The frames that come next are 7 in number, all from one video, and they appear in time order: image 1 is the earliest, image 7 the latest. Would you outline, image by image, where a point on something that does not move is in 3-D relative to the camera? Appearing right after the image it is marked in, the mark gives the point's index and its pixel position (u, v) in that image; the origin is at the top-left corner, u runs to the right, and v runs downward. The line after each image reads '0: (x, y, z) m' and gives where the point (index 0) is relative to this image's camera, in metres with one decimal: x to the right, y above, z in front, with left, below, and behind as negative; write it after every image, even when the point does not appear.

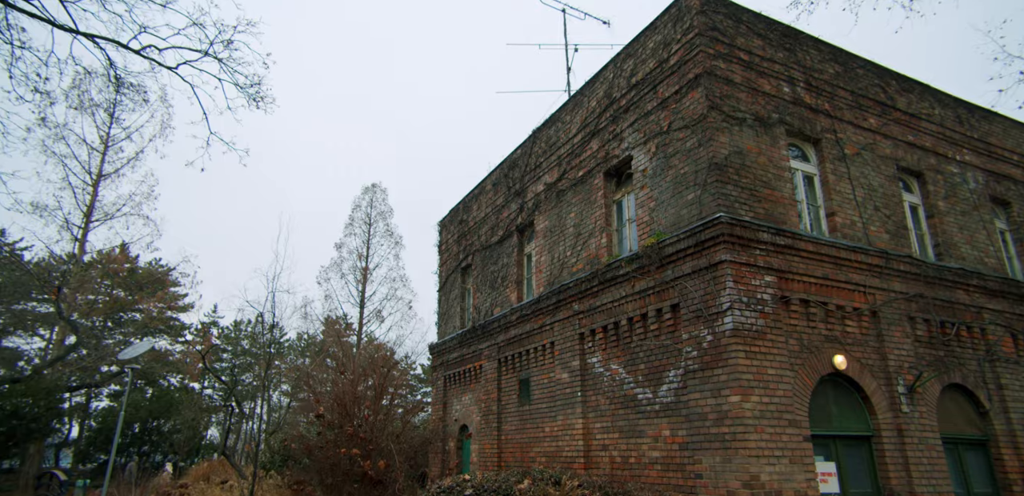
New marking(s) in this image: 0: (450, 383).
0: (-1.4, -3.1, +14.8) m
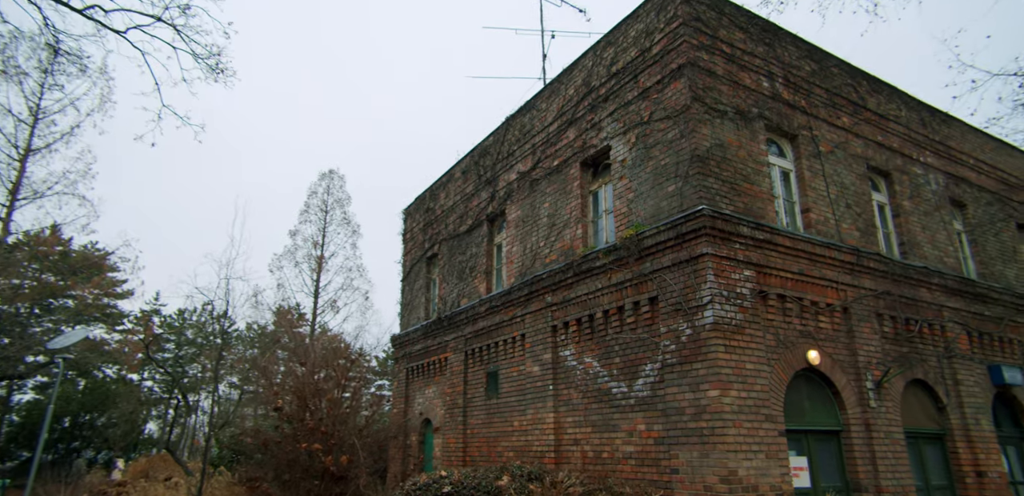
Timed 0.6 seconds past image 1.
0: (-2.2, -2.9, +14.5) m
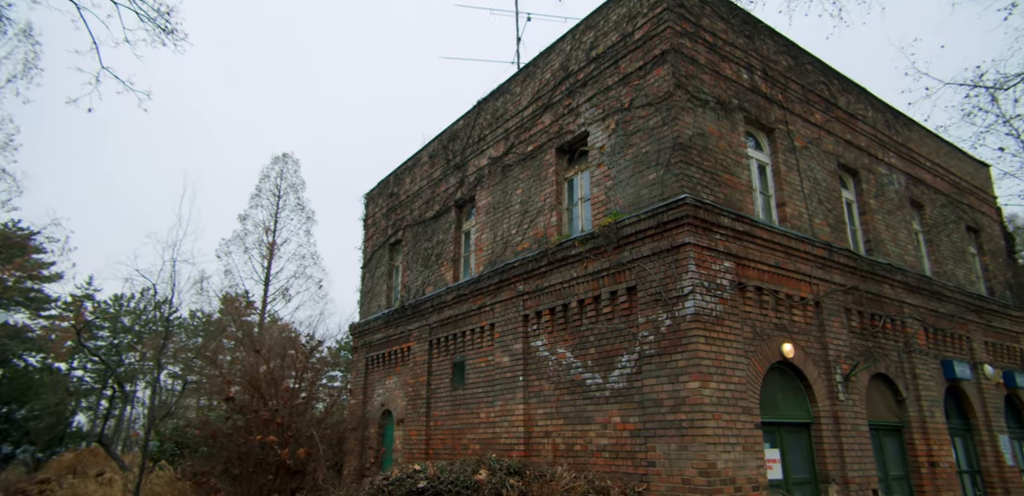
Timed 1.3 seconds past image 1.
0: (-3.0, -2.5, +14.0) m
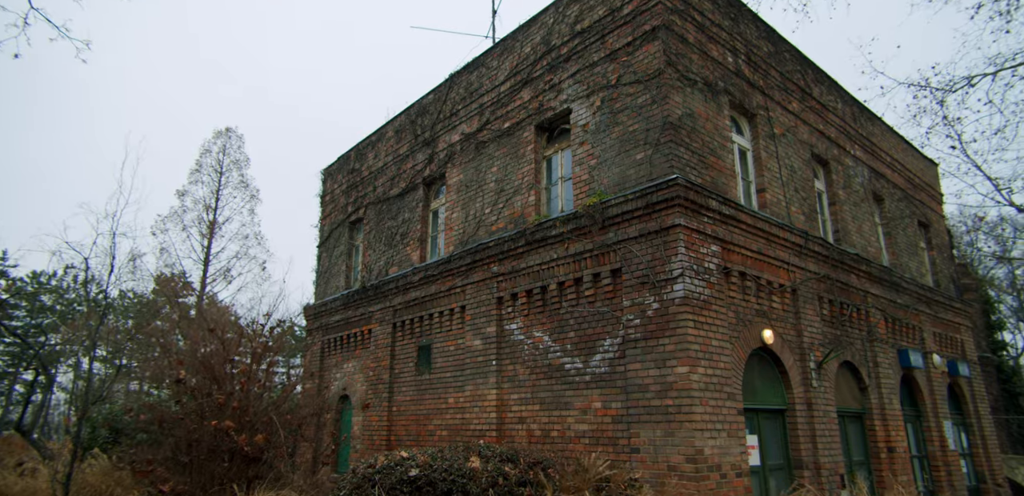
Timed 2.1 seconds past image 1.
0: (-3.8, -2.1, +13.4) m
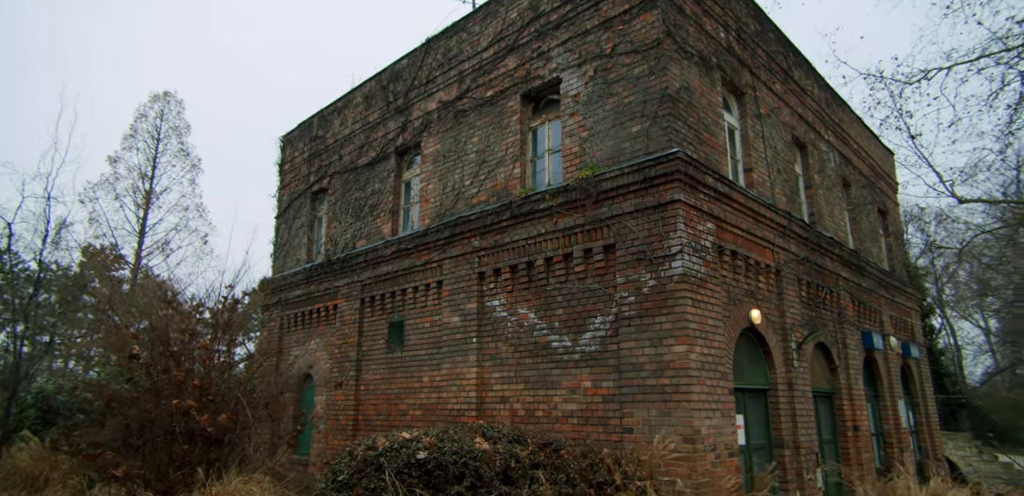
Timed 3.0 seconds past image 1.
0: (-4.4, -1.5, +12.7) m
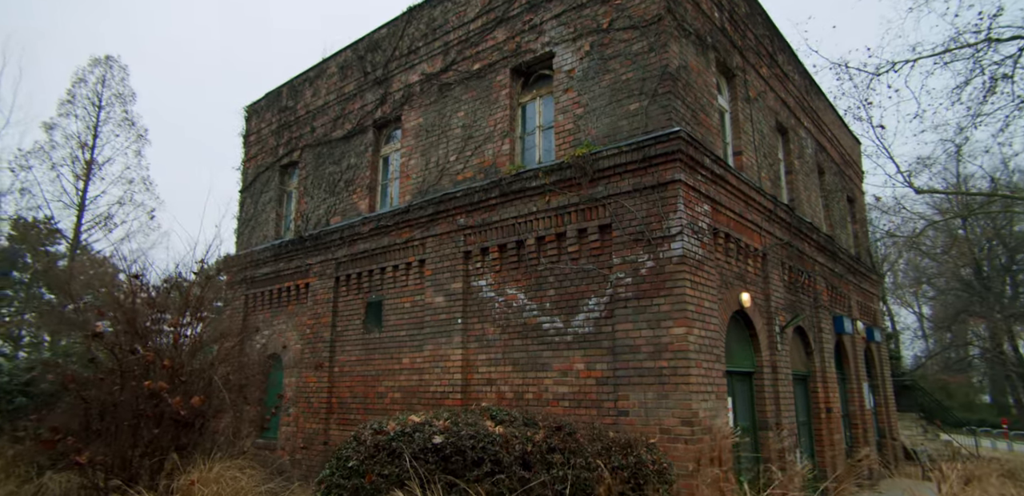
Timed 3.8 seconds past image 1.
0: (-4.8, -1.0, +12.2) m
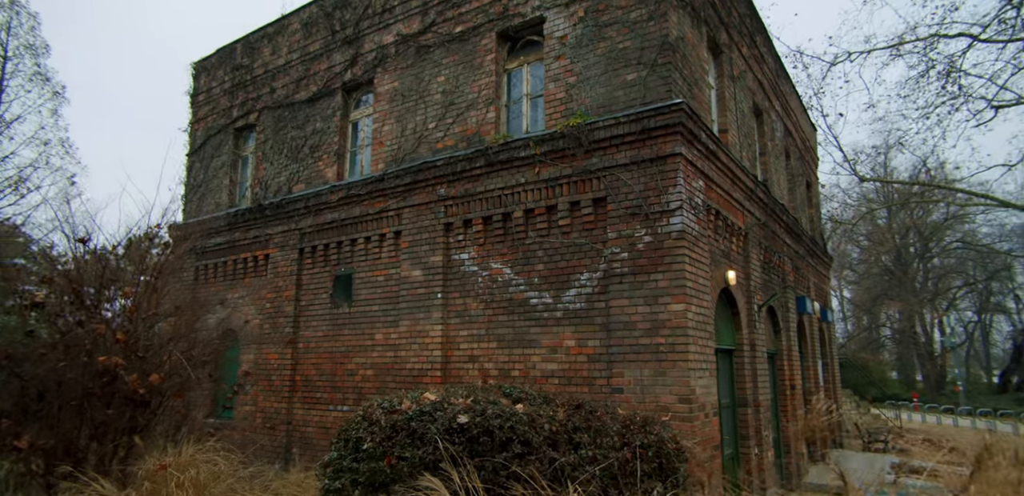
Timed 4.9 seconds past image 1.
0: (-5.4, -0.5, +11.3) m
